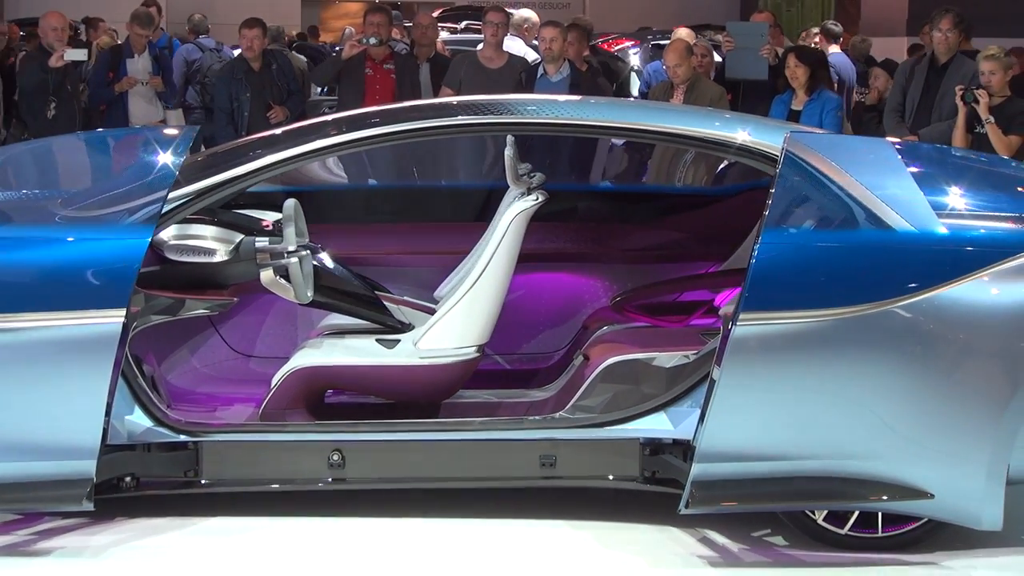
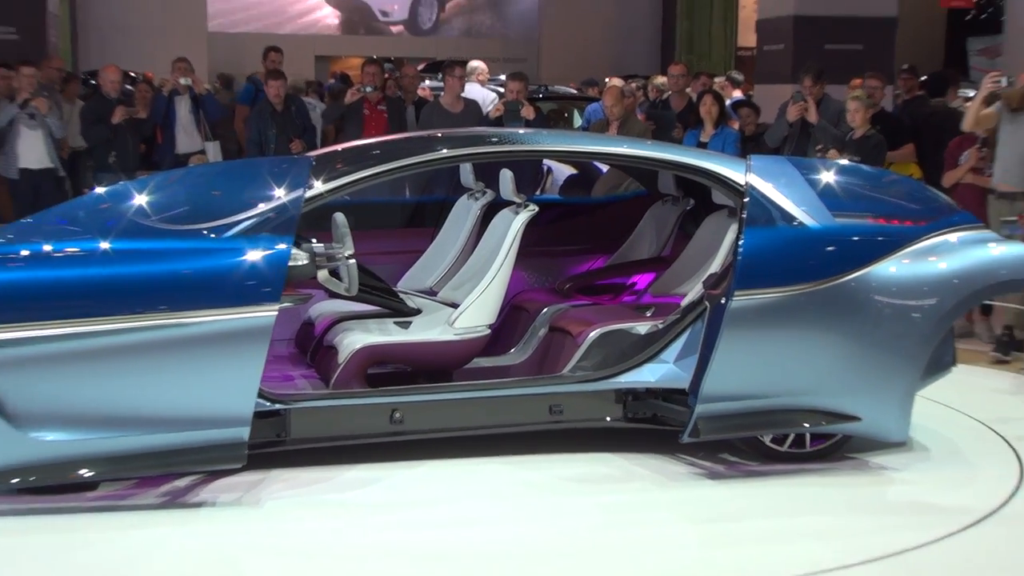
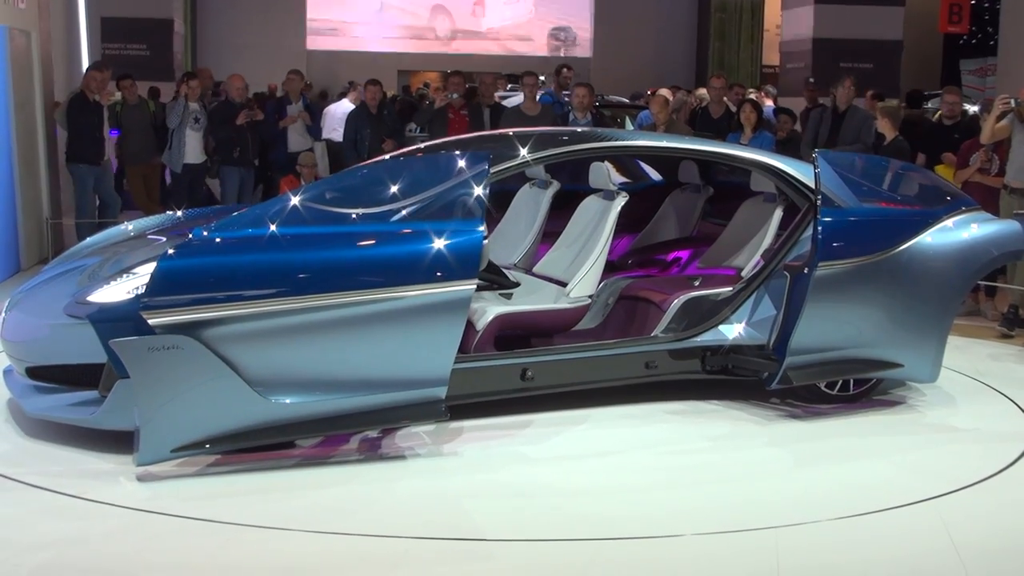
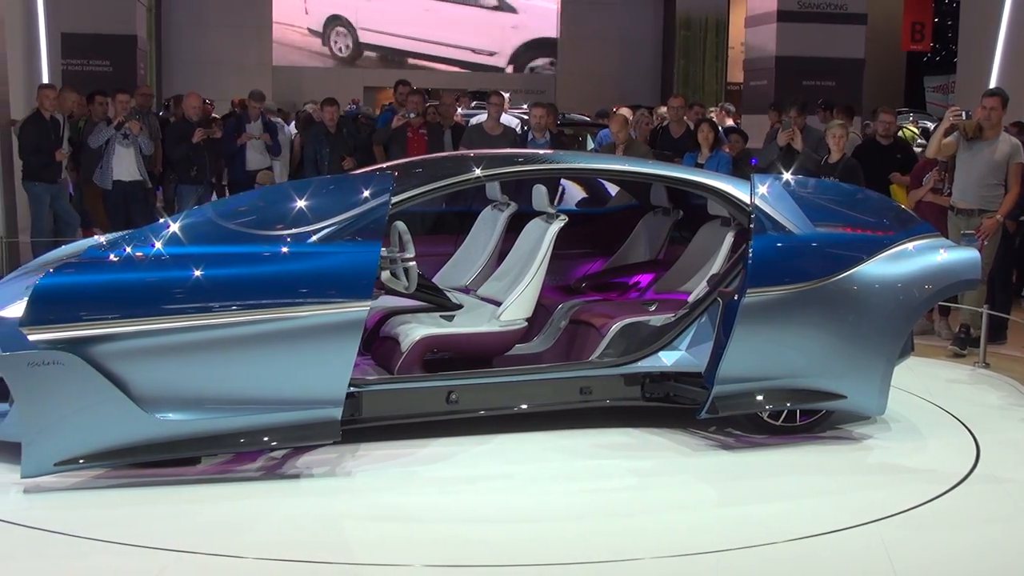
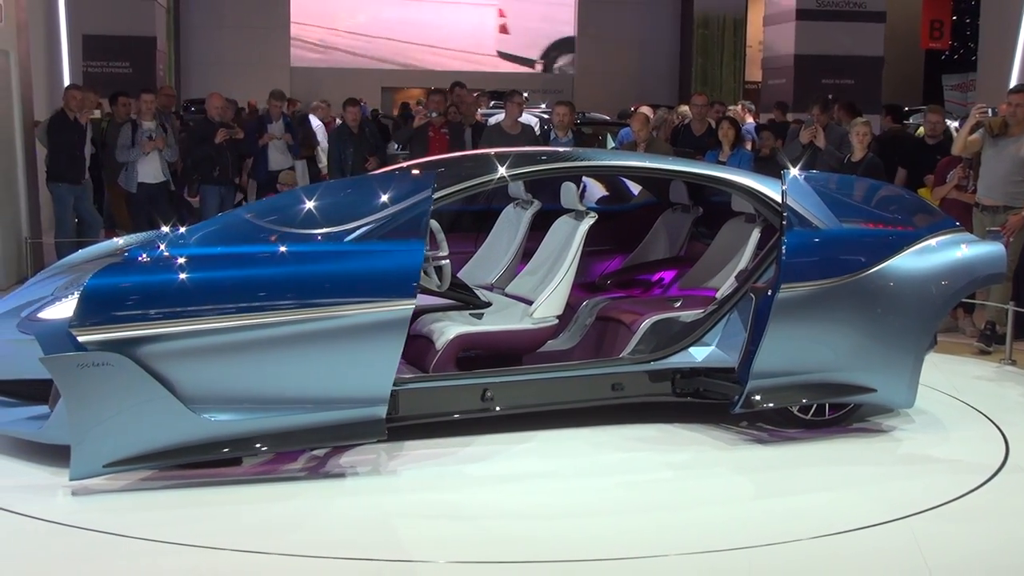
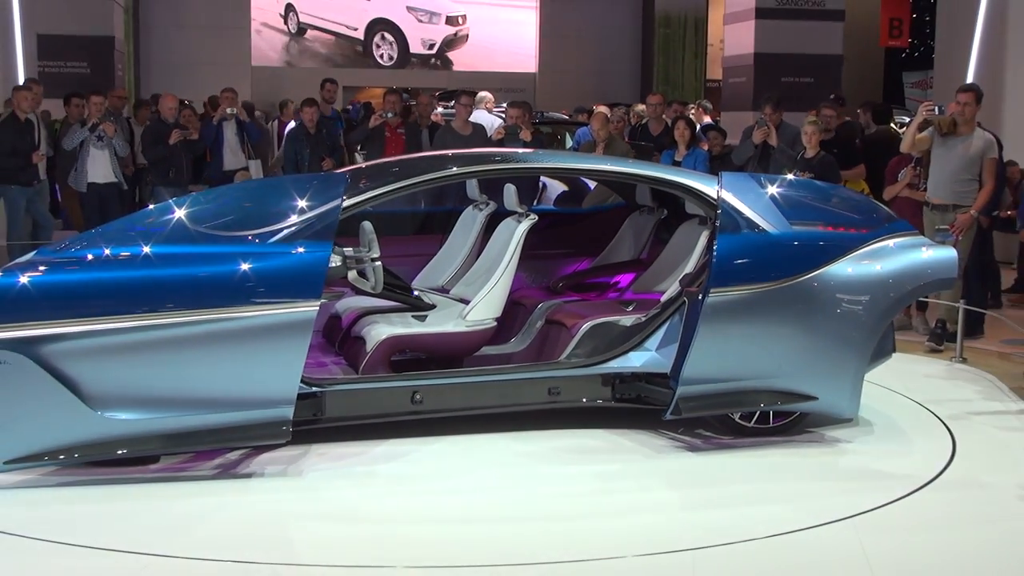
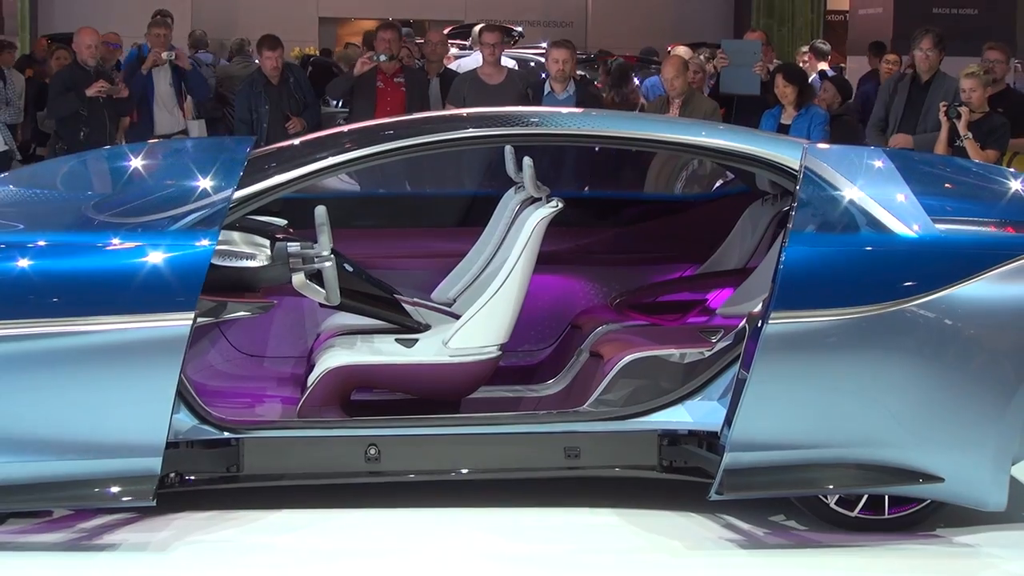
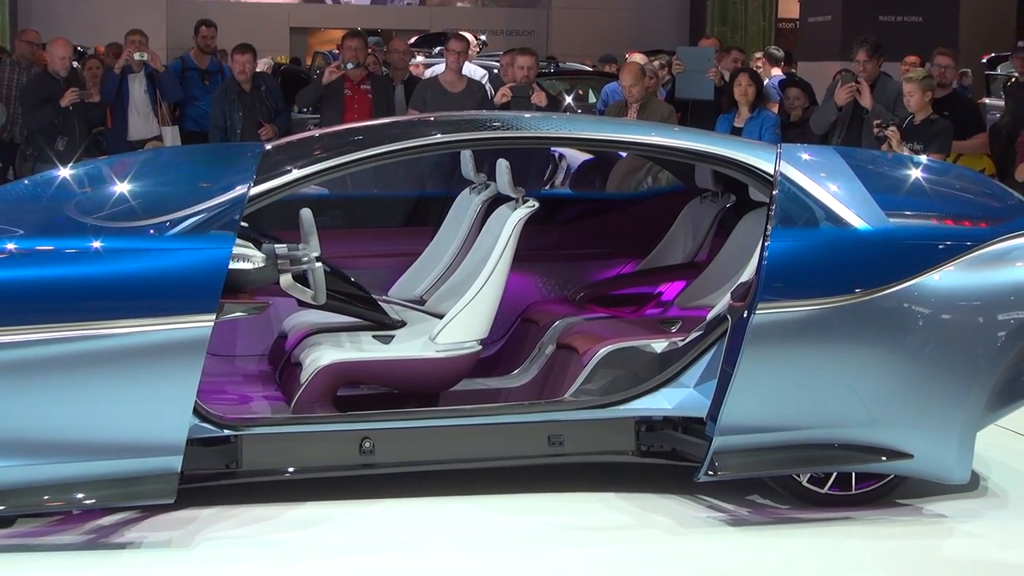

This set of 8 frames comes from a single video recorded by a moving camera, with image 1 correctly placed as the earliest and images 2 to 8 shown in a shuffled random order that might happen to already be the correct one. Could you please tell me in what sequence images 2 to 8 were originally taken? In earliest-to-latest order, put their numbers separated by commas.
7, 8, 2, 6, 4, 5, 3
